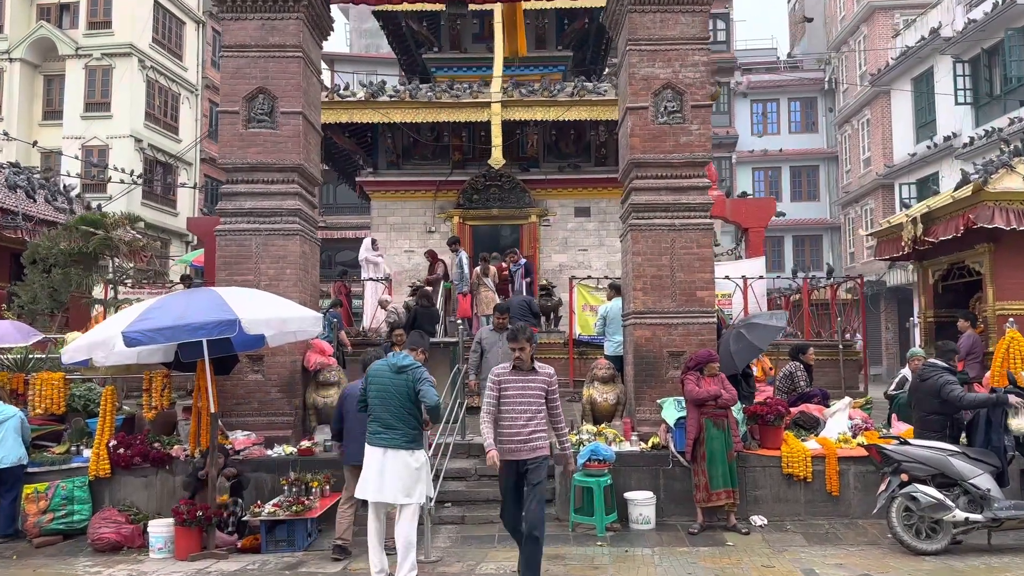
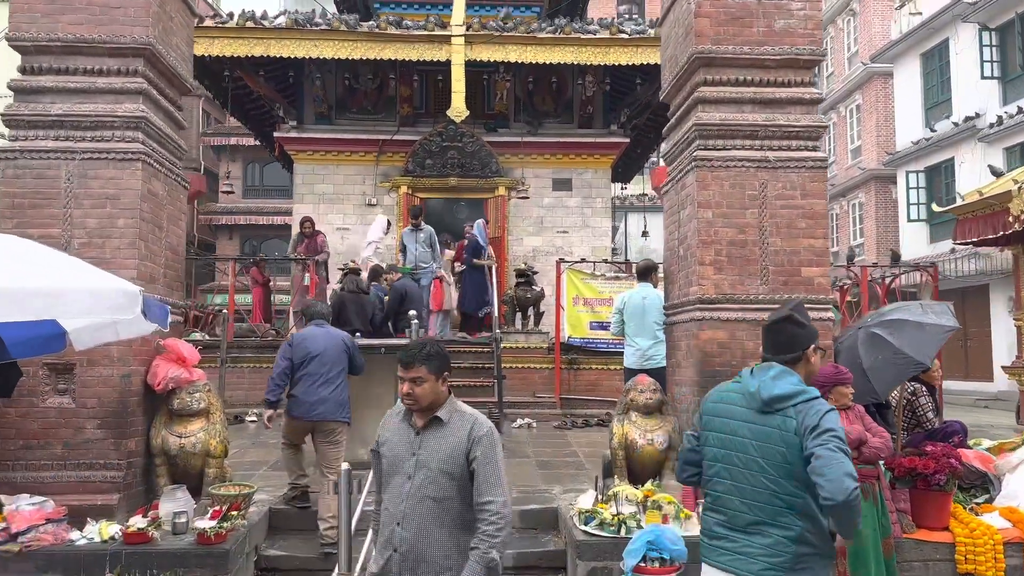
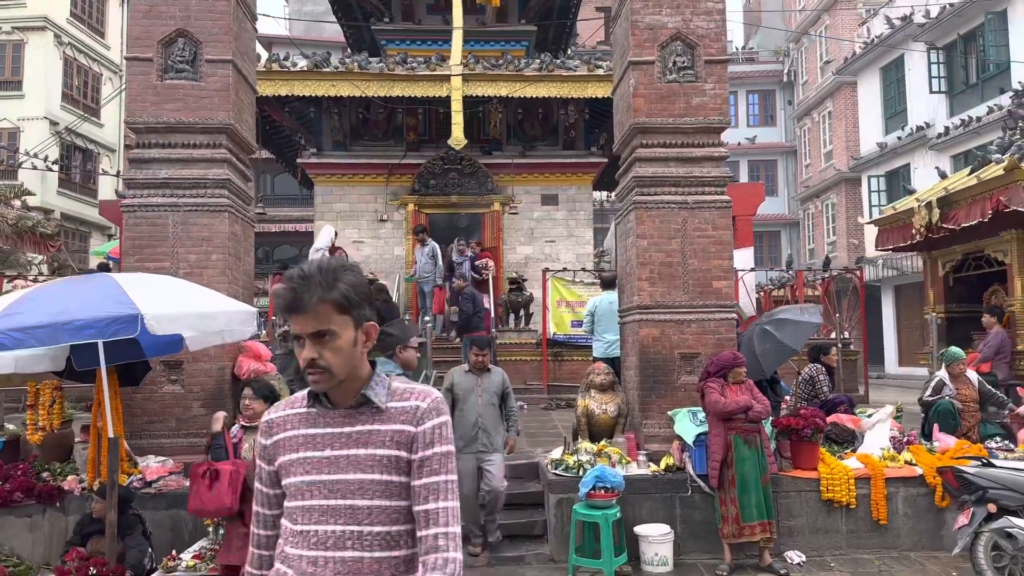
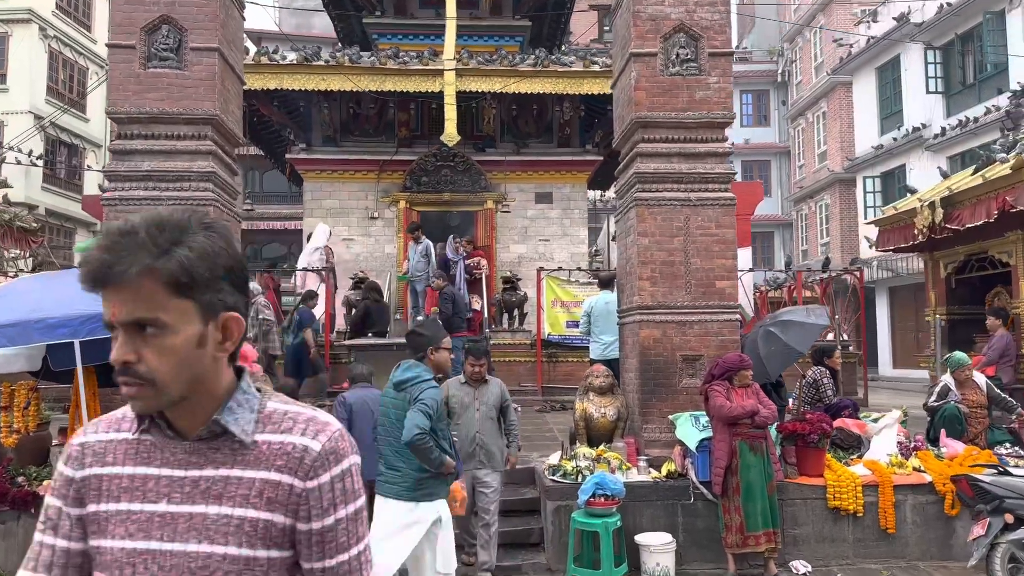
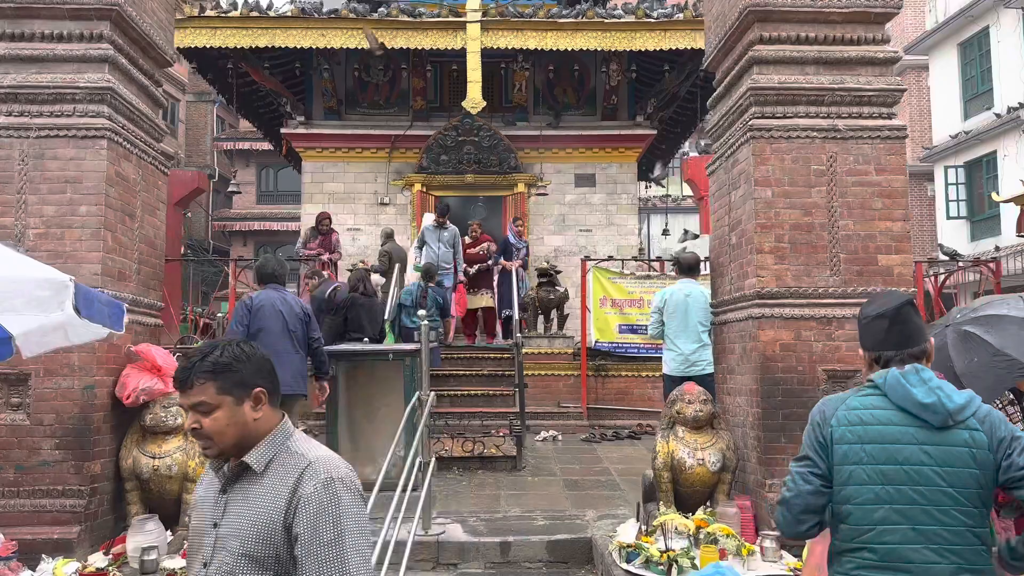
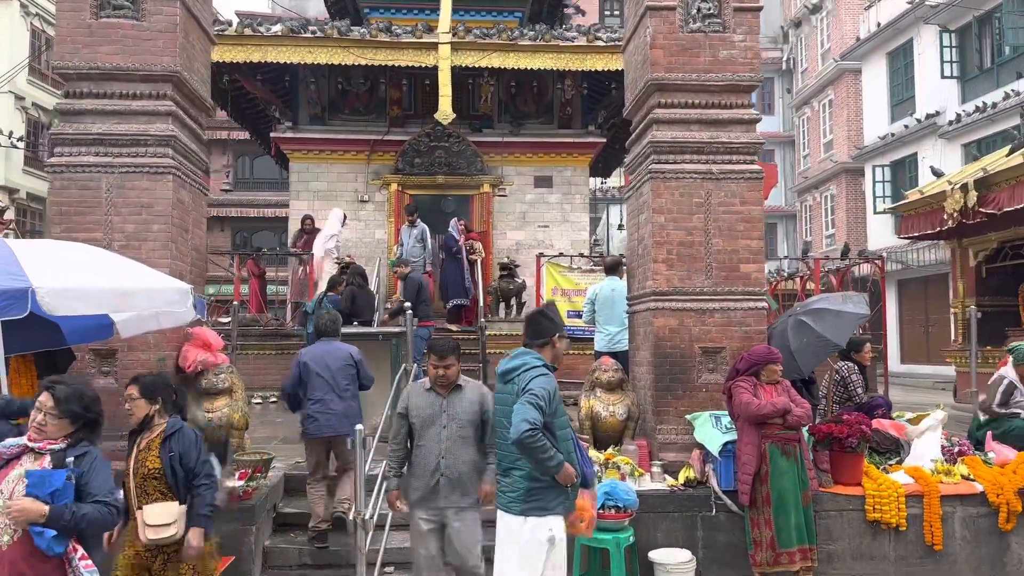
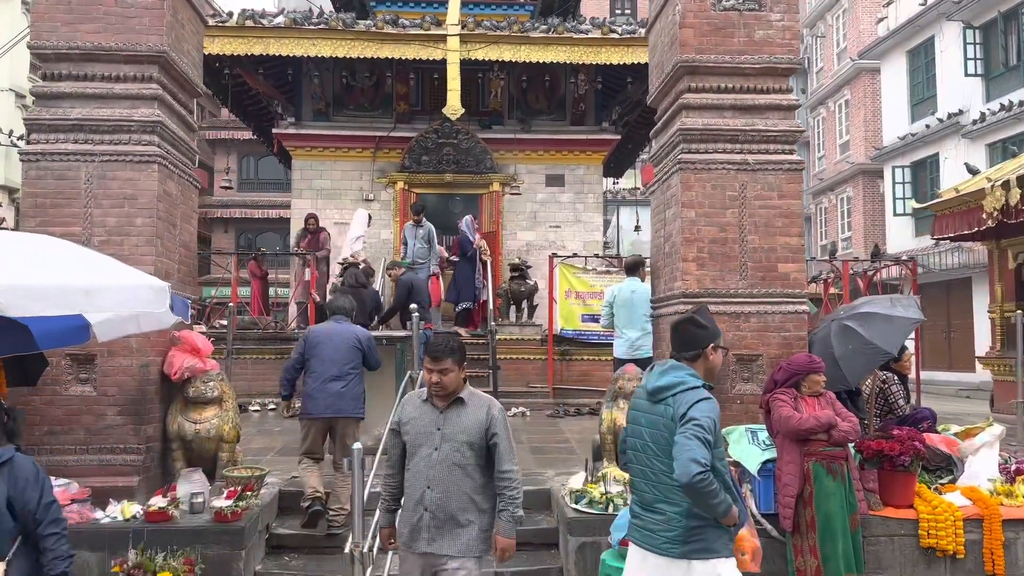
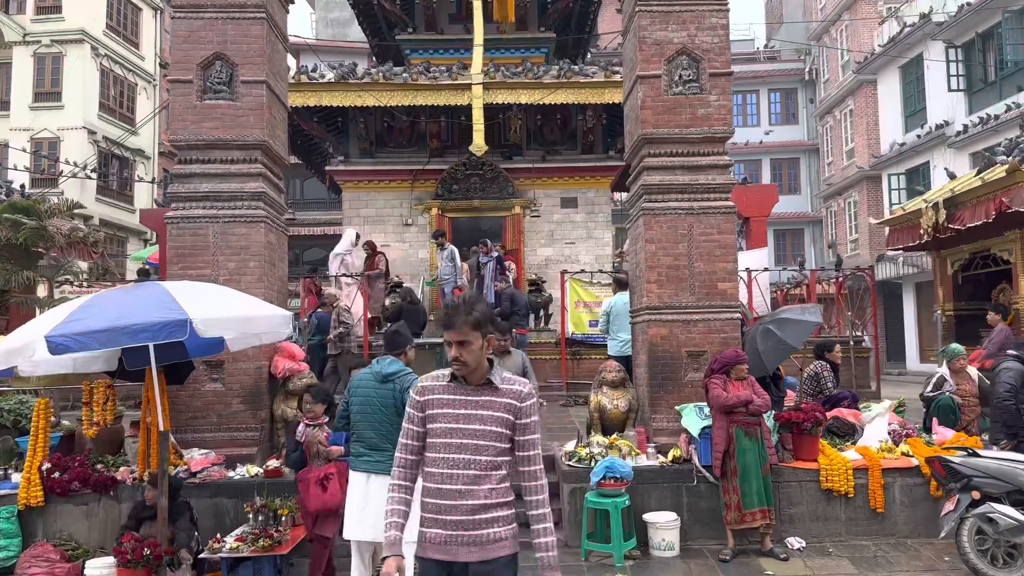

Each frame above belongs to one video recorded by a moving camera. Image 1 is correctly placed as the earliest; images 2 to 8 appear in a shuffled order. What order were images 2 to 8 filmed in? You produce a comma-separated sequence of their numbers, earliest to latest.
8, 3, 4, 6, 7, 2, 5
